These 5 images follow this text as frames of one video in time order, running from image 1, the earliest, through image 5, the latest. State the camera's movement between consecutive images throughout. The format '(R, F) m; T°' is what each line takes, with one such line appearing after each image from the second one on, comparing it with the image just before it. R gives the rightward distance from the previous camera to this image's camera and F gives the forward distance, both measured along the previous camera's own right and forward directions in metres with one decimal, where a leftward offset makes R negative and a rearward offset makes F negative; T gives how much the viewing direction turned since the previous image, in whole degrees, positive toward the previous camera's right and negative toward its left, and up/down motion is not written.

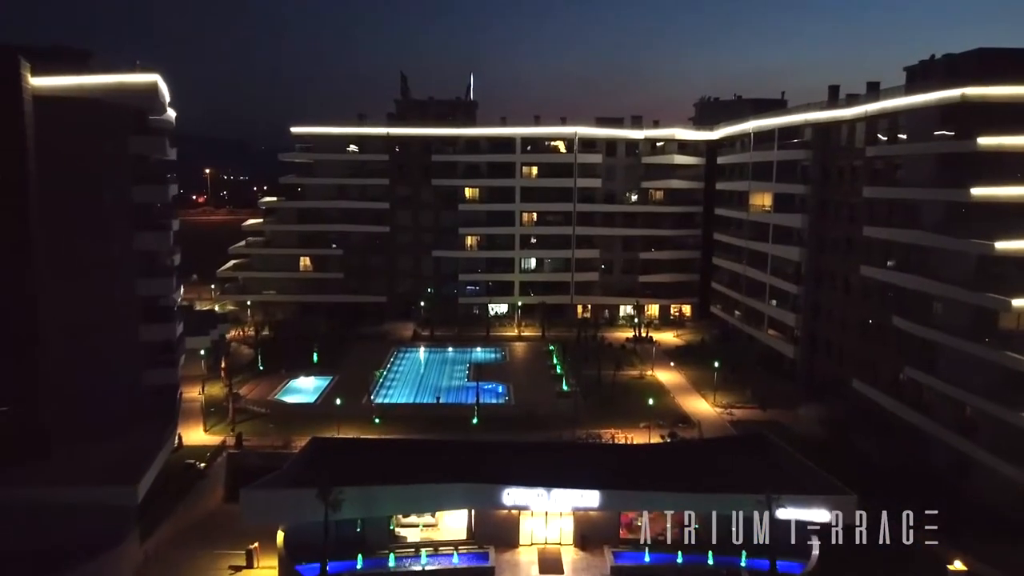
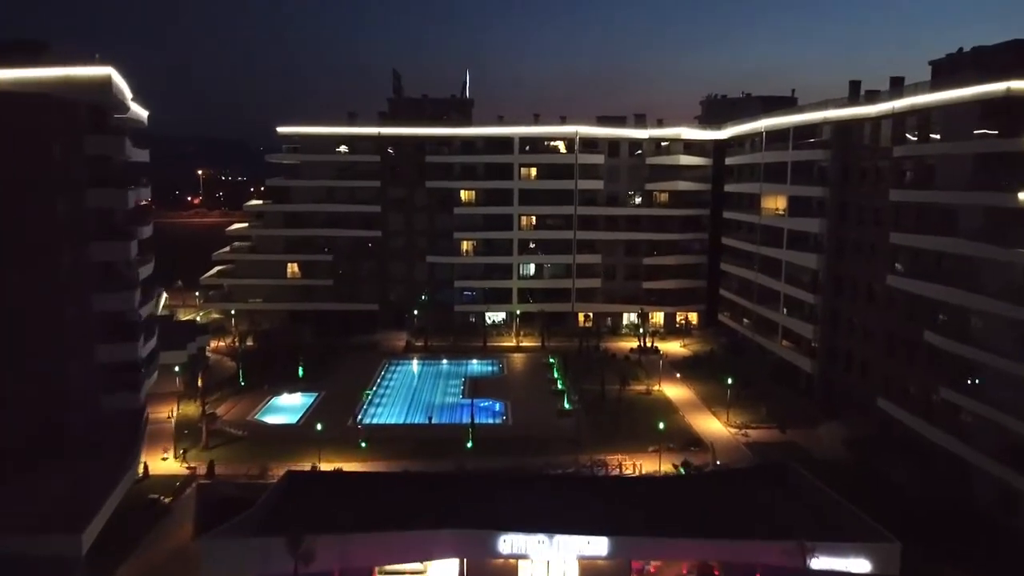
(0.0, +2.6) m; 0°
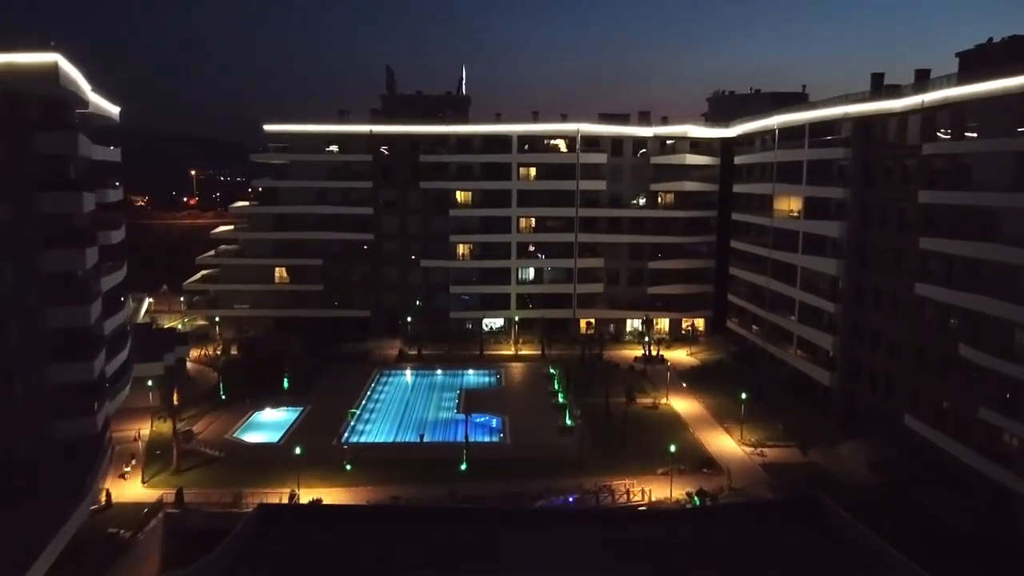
(0.0, +2.4) m; 0°
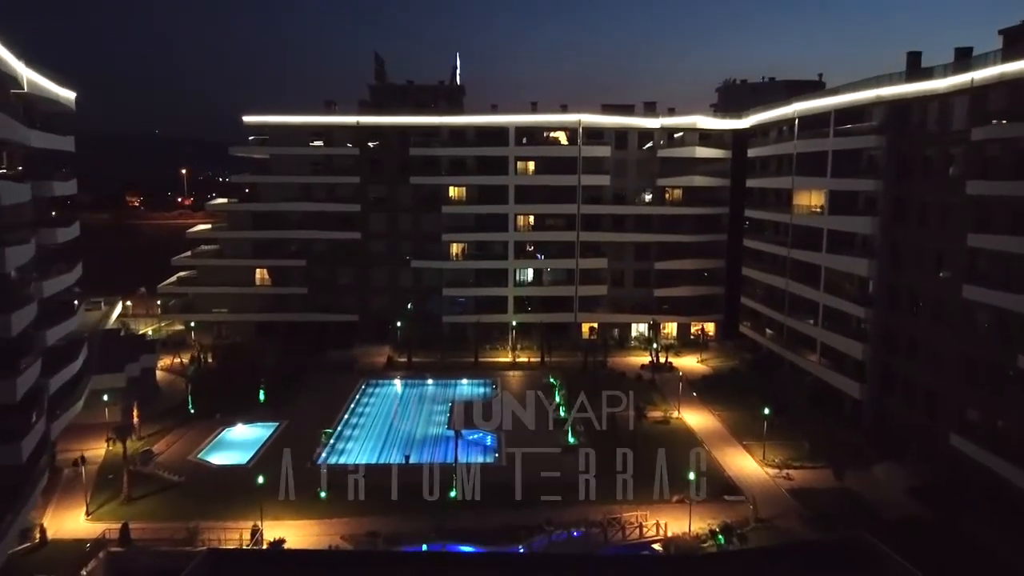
(+0.1, +3.2) m; 0°
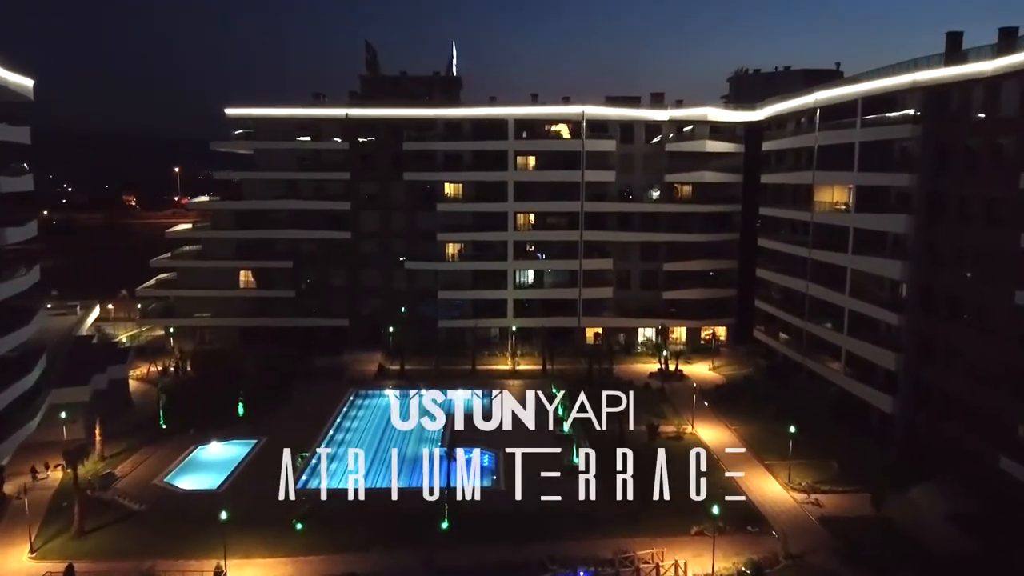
(0.0, +2.7) m; 0°
